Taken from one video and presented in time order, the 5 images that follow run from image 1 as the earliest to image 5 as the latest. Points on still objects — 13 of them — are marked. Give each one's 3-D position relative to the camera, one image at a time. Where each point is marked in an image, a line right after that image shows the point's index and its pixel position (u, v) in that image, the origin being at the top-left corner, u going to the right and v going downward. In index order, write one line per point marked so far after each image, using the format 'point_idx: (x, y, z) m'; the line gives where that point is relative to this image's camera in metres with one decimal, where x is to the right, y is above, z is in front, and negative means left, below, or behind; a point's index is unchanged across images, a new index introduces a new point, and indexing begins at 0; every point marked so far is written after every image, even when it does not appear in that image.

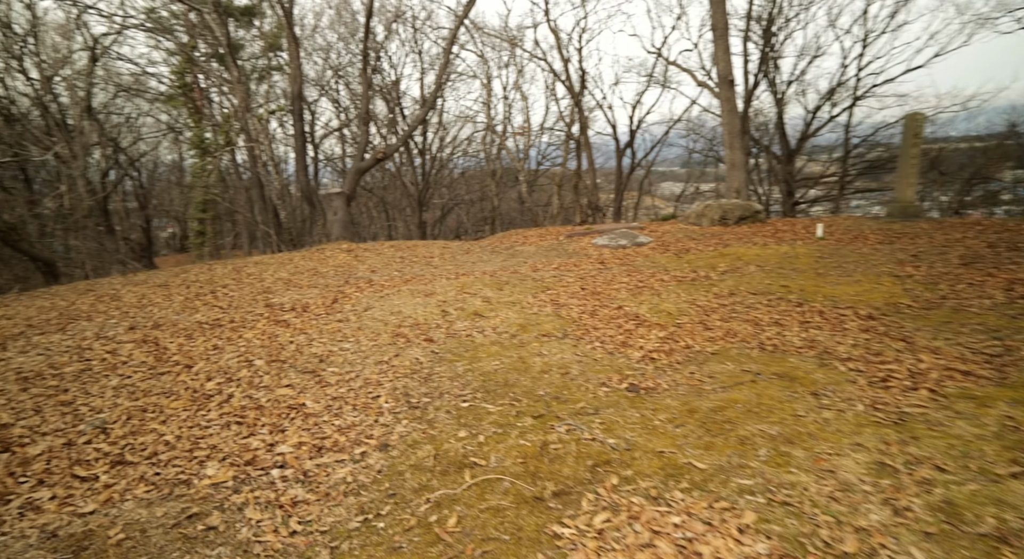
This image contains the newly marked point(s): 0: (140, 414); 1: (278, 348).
0: (-3.3, -1.2, +4.9) m
1: (-2.8, -0.9, +6.7) m
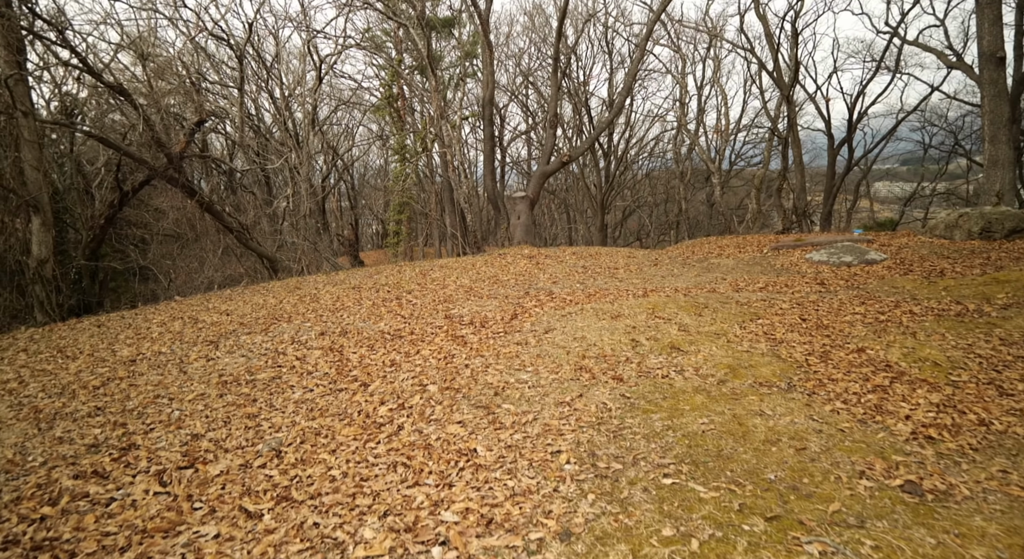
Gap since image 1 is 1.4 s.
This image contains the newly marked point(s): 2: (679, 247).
0: (-1.7, -1.4, +4.8) m
1: (-0.7, -1.1, +6.4) m
2: (+5.2, +1.0, +17.6) m
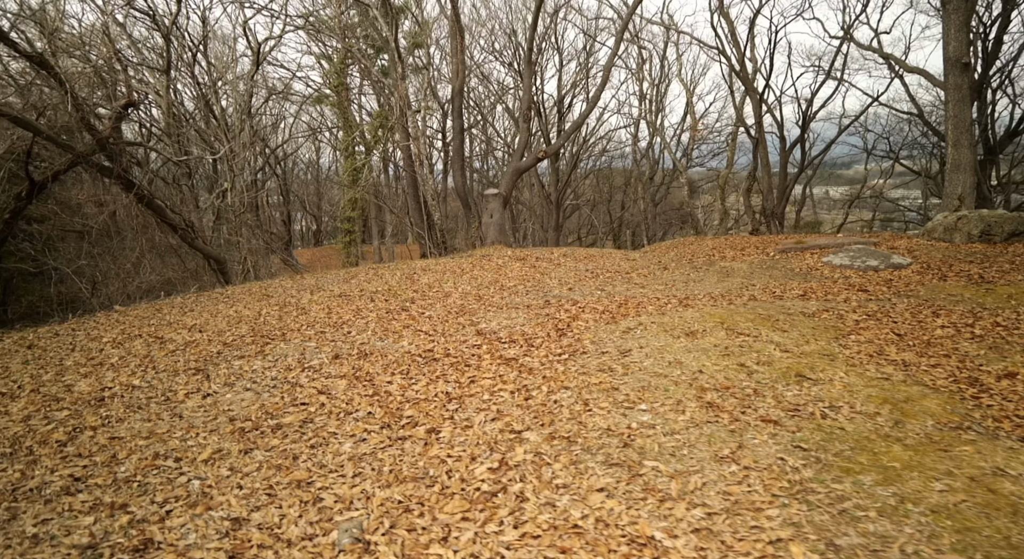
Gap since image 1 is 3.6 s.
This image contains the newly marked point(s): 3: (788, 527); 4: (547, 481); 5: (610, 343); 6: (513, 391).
0: (-0.6, -1.6, +3.5) m
1: (+0.3, -1.2, +5.2) m
2: (+4.9, +1.0, +16.9) m
3: (+1.6, -1.4, +3.2) m
4: (+0.3, -1.4, +3.9) m
5: (+1.2, -0.8, +7.0) m
6: (0.0, -1.2, +5.8) m
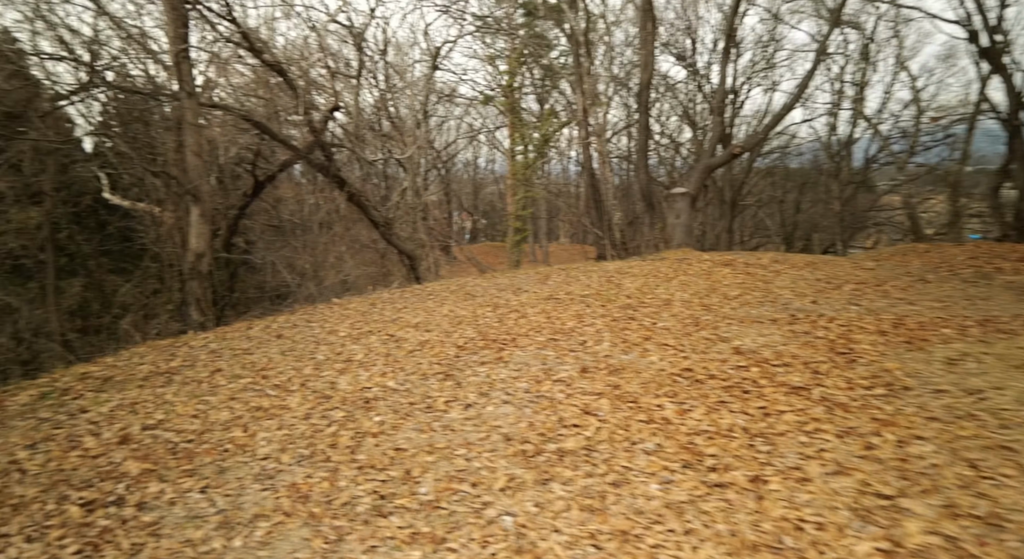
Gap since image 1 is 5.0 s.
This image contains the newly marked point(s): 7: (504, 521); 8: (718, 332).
0: (+1.6, -1.6, +2.5) m
1: (+2.8, -1.3, +3.9) m
2: (+10.2, +0.6, +14.2) m
3: (+3.6, -1.6, +1.7) m
4: (+2.5, -1.5, +2.7) m
5: (+4.2, -1.0, +5.5) m
6: (+2.7, -1.3, +4.6) m
7: (-0.1, -1.6, +3.7) m
8: (+2.8, -0.7, +7.6) m
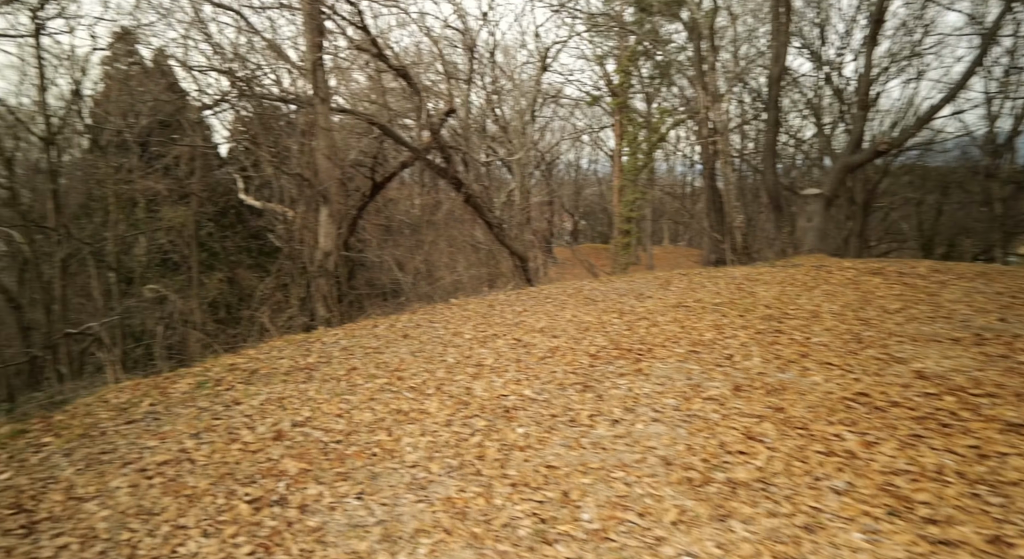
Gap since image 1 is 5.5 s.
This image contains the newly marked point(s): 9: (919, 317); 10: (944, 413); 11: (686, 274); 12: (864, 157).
0: (+2.4, -1.7, +1.8) m
1: (+3.9, -1.5, +3.0) m
2: (+12.9, +0.3, +12.0) m
3: (+4.3, -1.7, +0.6) m
4: (+3.4, -1.6, +1.8) m
5: (+5.5, -1.1, +4.3) m
6: (+3.9, -1.4, +3.7) m
7: (+1.0, -1.6, +3.2) m
8: (+4.5, -0.8, +6.6) m
9: (+6.0, -0.6, +8.1) m
10: (+4.0, -1.2, +5.1) m
11: (+4.3, 0.0, +13.5) m
12: (+10.5, +3.6, +16.3) m
